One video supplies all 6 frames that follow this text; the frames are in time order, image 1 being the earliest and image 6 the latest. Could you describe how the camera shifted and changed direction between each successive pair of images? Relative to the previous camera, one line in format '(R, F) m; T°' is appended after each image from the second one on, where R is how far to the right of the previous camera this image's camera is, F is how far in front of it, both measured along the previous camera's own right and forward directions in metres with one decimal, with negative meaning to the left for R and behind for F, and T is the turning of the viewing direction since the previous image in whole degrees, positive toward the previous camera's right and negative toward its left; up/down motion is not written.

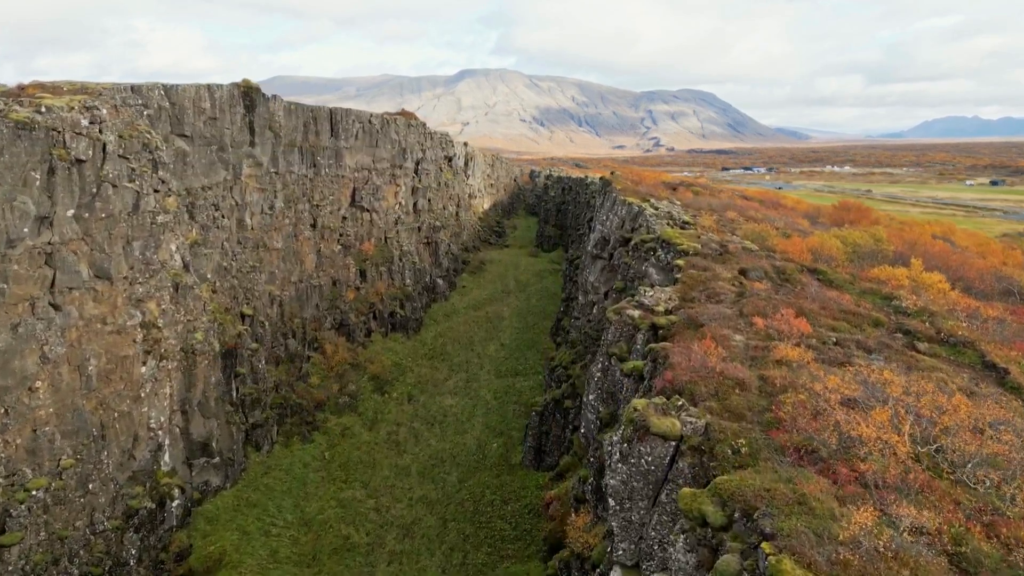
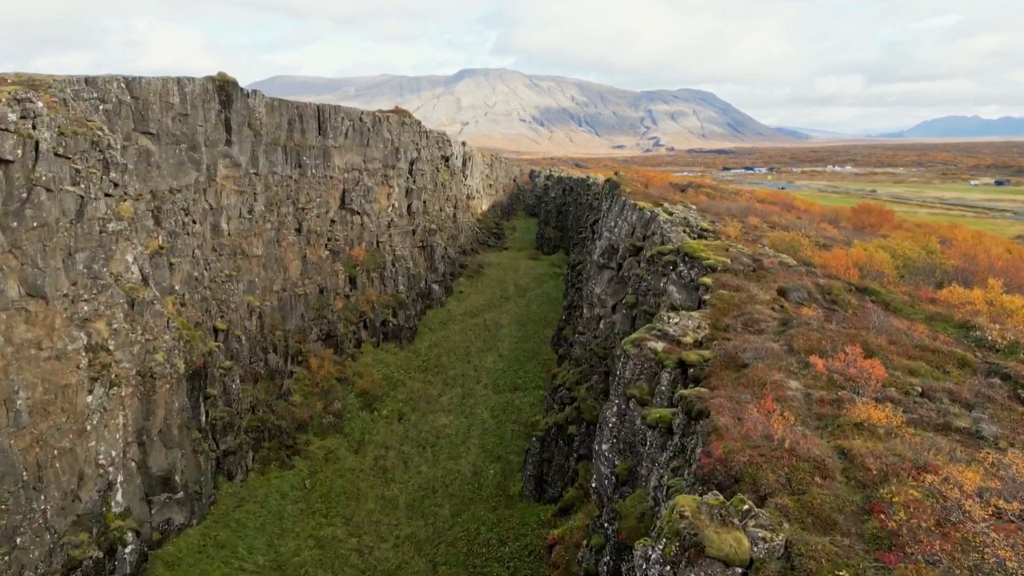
(+0.1, +2.7) m; 0°
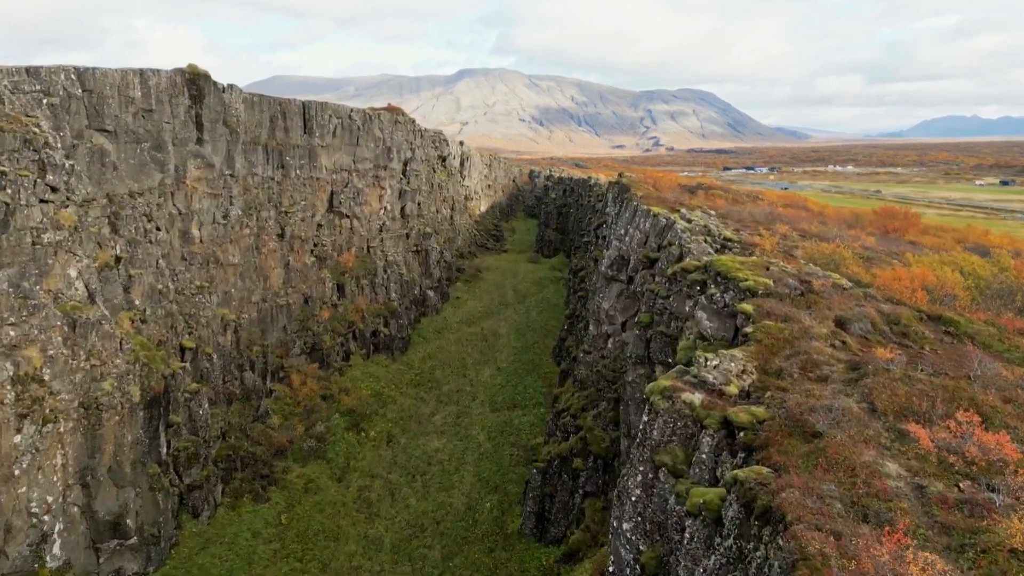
(+0.1, +2.7) m; 0°
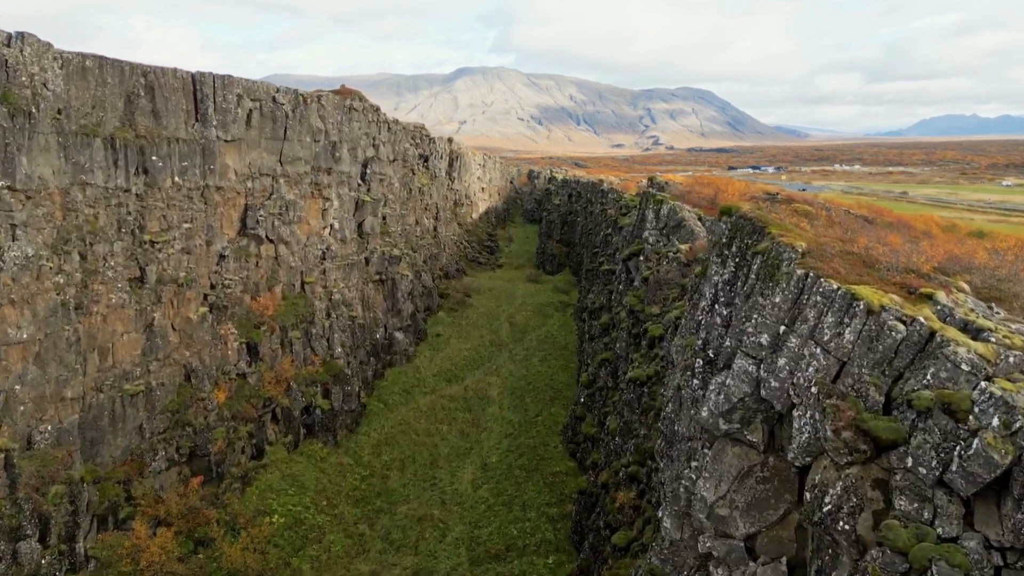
(+0.2, +13.2) m; 0°
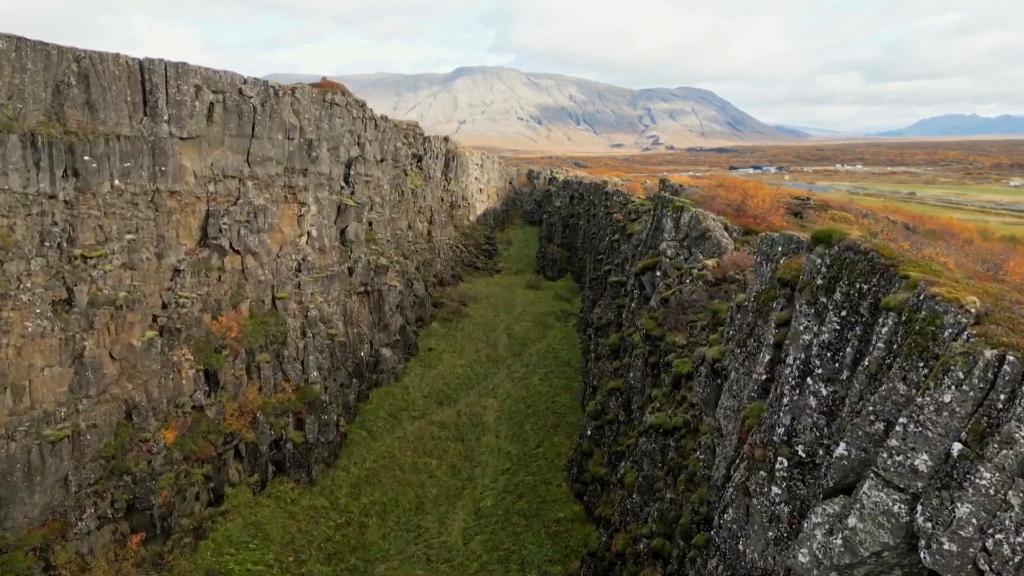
(+0.1, +3.6) m; 0°
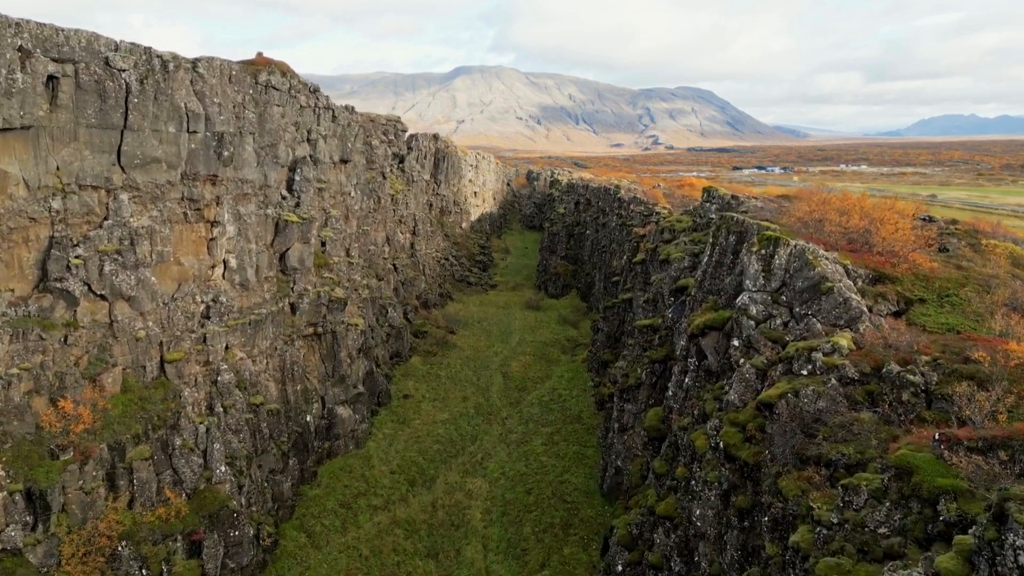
(+0.1, +8.7) m; 0°
